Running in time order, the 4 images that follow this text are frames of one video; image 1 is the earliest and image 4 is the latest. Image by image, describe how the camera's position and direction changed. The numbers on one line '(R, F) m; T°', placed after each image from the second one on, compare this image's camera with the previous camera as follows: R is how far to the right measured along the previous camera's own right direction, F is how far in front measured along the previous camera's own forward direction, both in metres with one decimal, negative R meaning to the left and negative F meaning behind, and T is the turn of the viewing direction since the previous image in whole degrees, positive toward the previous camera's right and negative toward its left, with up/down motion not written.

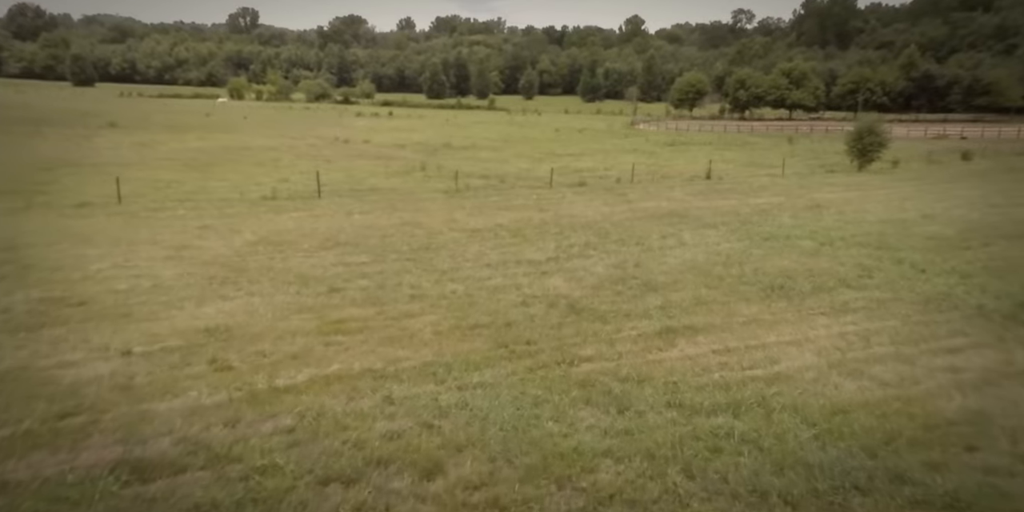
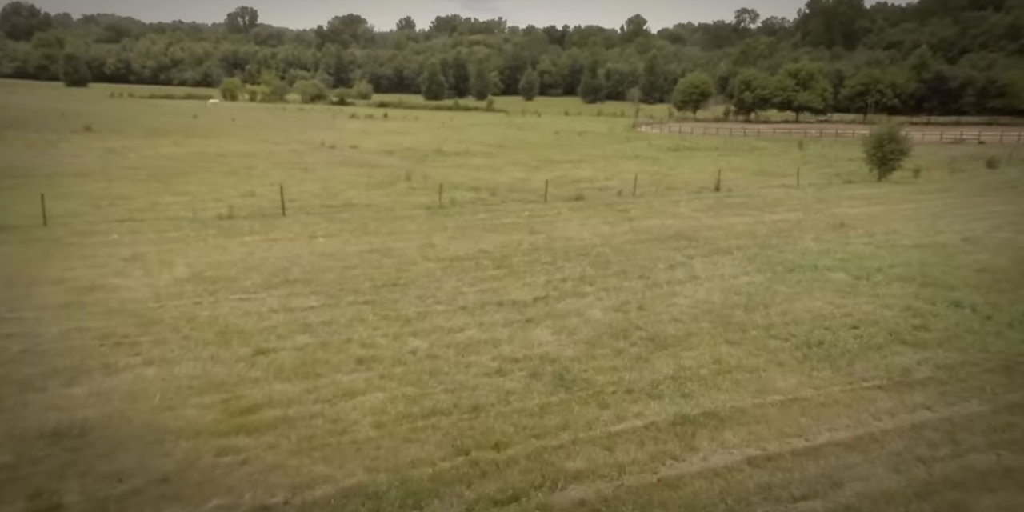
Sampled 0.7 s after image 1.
(+0.3, +2.2) m; 0°
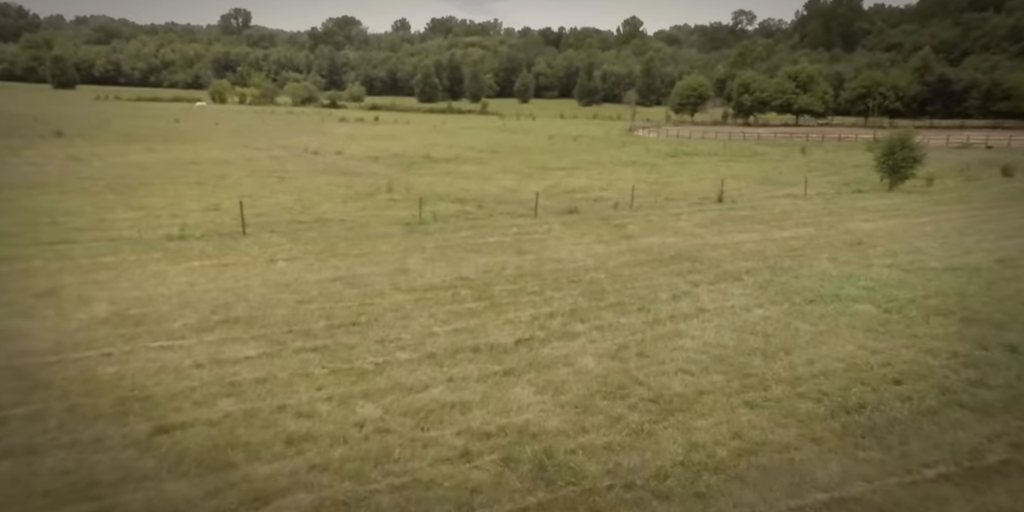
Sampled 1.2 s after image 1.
(+0.2, +1.7) m; 0°
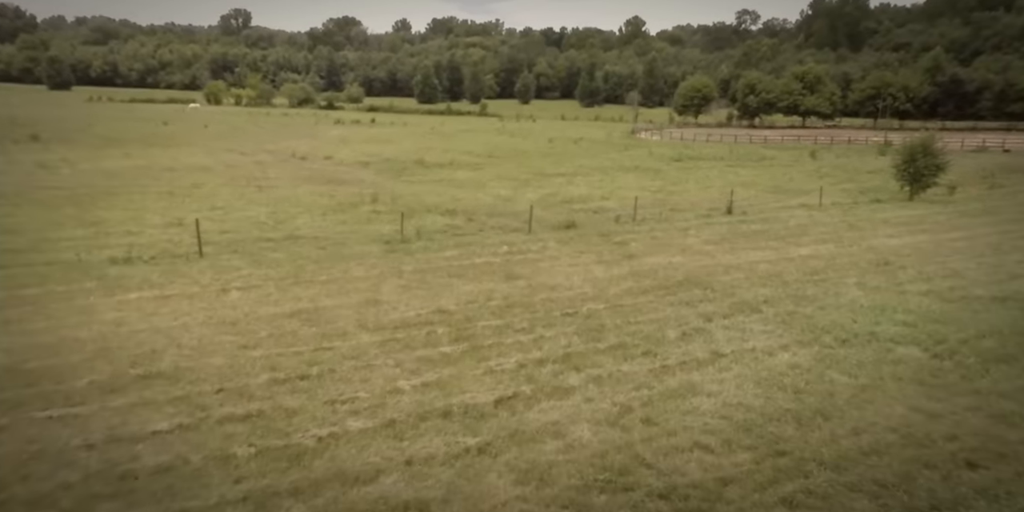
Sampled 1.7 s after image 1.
(+0.3, +1.7) m; 0°
